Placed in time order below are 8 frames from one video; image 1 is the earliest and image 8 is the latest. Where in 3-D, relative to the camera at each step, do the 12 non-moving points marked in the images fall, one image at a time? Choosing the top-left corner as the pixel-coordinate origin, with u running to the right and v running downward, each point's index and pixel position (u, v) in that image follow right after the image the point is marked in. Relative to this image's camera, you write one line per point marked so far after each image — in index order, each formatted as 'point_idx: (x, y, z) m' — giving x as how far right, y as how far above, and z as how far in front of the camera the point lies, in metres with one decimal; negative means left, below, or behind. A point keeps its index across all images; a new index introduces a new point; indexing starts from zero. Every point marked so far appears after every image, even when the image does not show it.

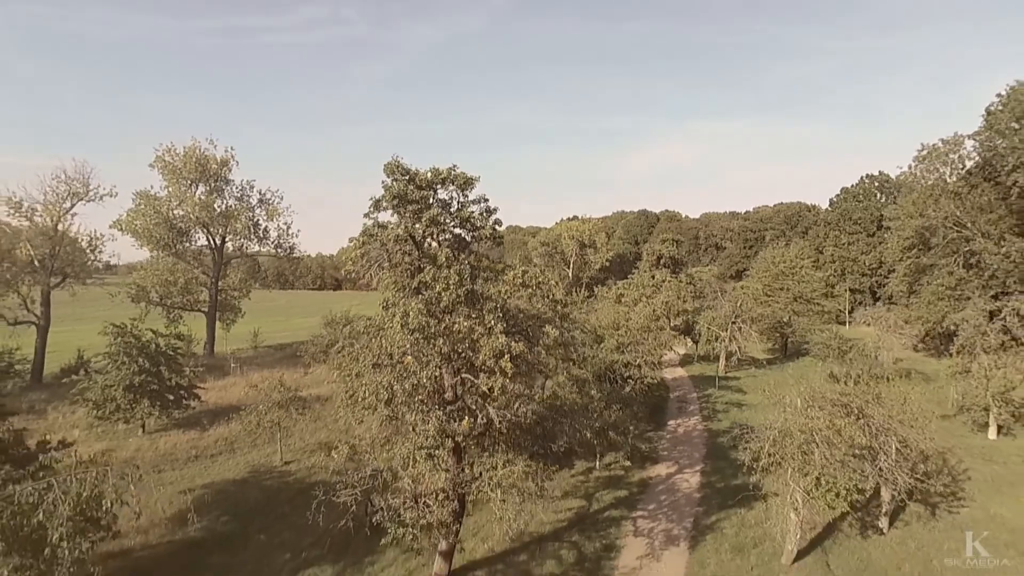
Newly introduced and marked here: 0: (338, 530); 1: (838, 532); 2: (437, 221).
0: (-4.1, -5.8, +17.6) m
1: (+7.5, -5.6, +17.0) m
2: (-1.3, +1.2, +12.7) m
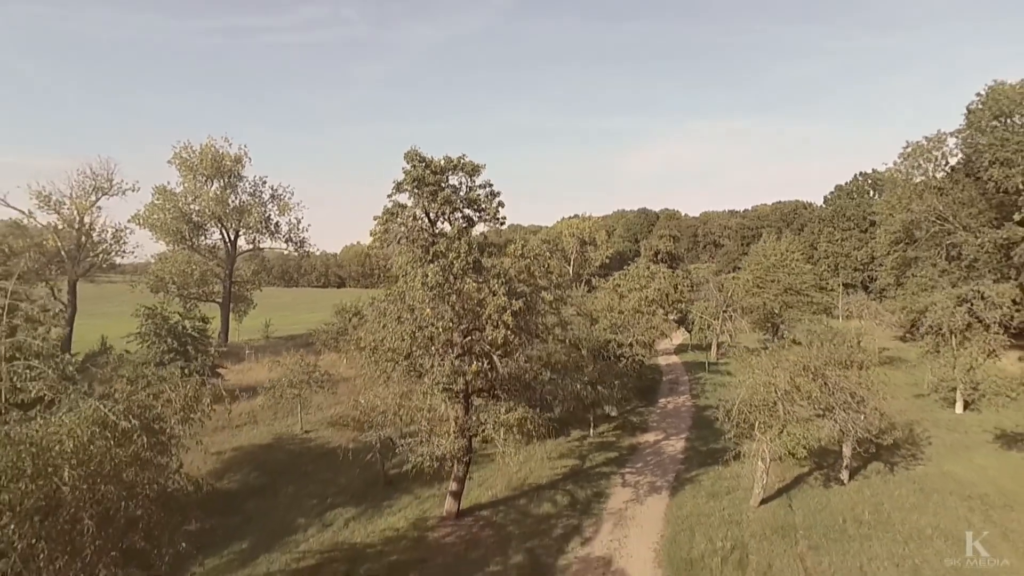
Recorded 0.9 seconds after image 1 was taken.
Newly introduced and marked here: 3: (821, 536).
0: (-4.1, -5.2, +19.7) m
1: (+7.5, -5.0, +19.1) m
2: (-1.3, +1.8, +14.8) m
3: (+6.2, -5.1, +15.3) m
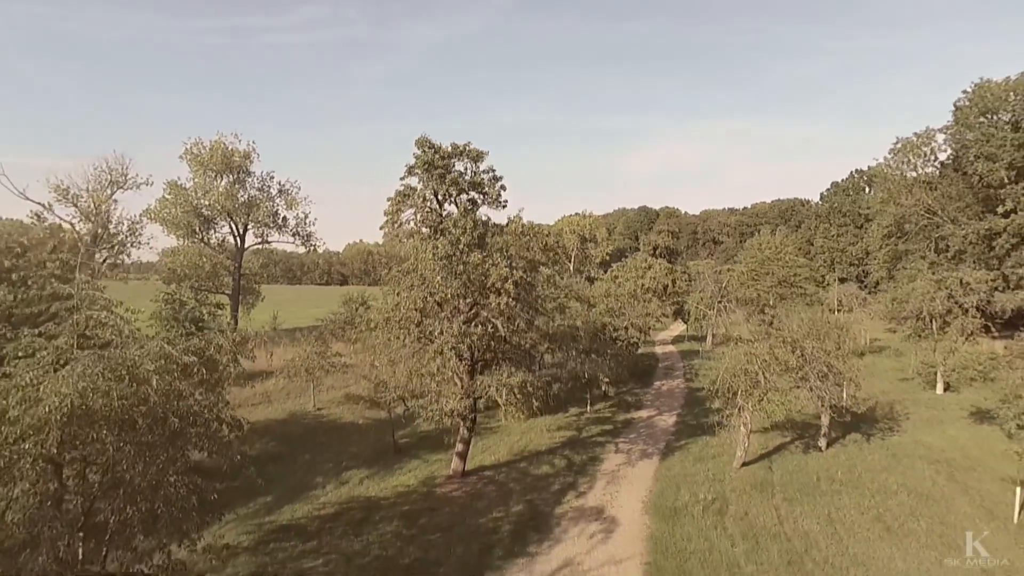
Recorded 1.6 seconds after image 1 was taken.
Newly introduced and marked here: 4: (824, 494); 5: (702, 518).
0: (-4.0, -4.6, +21.1) m
1: (+7.6, -4.5, +20.5) m
2: (-1.2, +2.3, +16.2) m
3: (+6.3, -4.6, +16.8) m
4: (+7.0, -4.6, +16.5) m
5: (+3.8, -4.6, +14.9) m
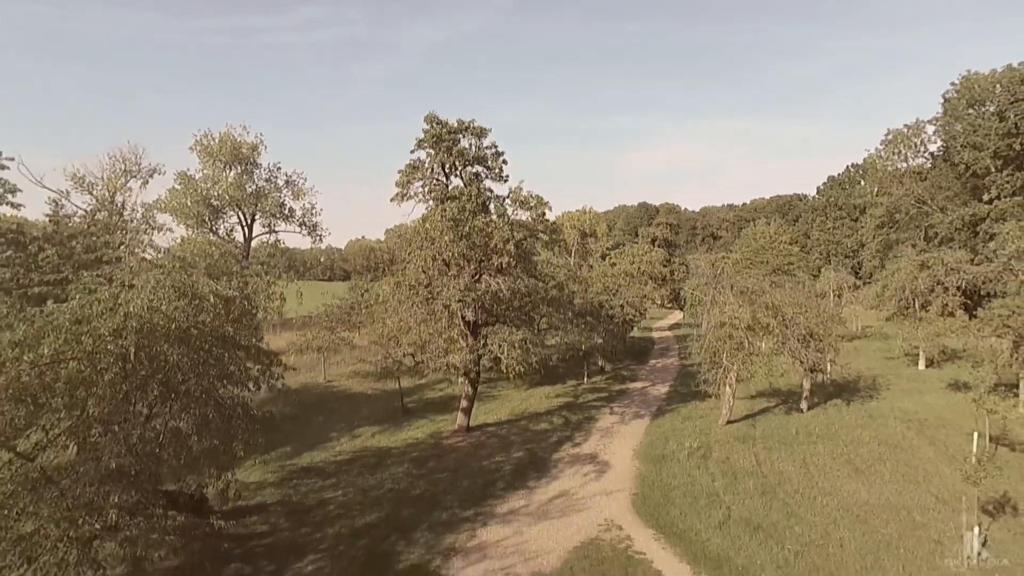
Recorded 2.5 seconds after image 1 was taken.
0: (-4.0, -3.8, +22.5) m
1: (+7.6, -3.6, +21.9) m
2: (-1.2, +3.1, +17.5) m
3: (+6.3, -3.8, +18.1) m
4: (+7.0, -3.8, +17.8) m
5: (+3.9, -3.8, +16.3) m
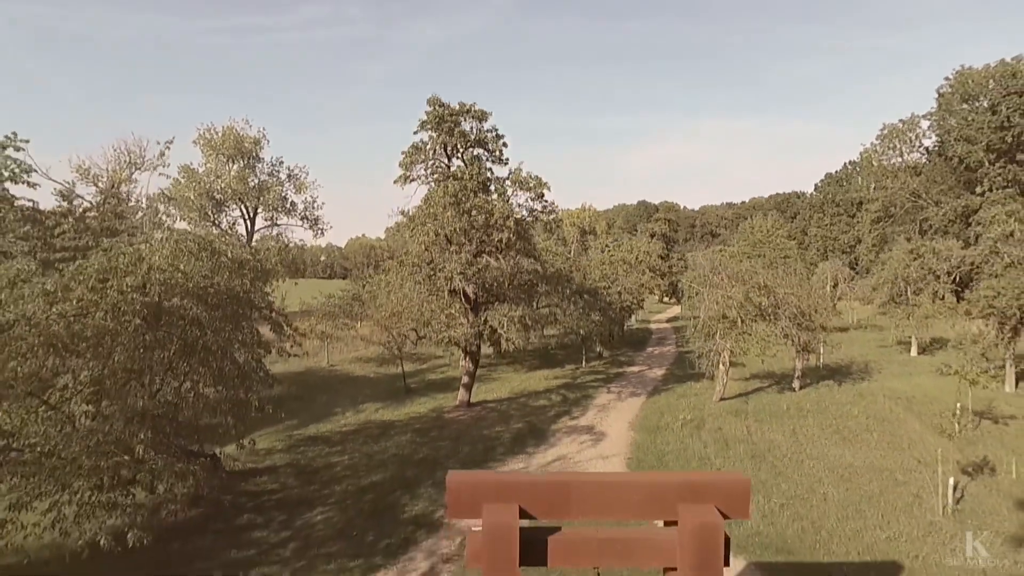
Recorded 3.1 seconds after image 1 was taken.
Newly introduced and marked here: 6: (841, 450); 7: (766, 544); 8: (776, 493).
0: (-4.0, -3.3, +23.1) m
1: (+7.6, -3.1, +22.4) m
2: (-1.2, +3.7, +18.1) m
3: (+6.3, -3.2, +18.7) m
4: (+7.0, -3.2, +18.4) m
5: (+3.9, -3.3, +16.8) m
6: (+6.7, -3.3, +15.1) m
7: (+3.5, -3.5, +10.2) m
8: (+4.4, -3.4, +12.3) m
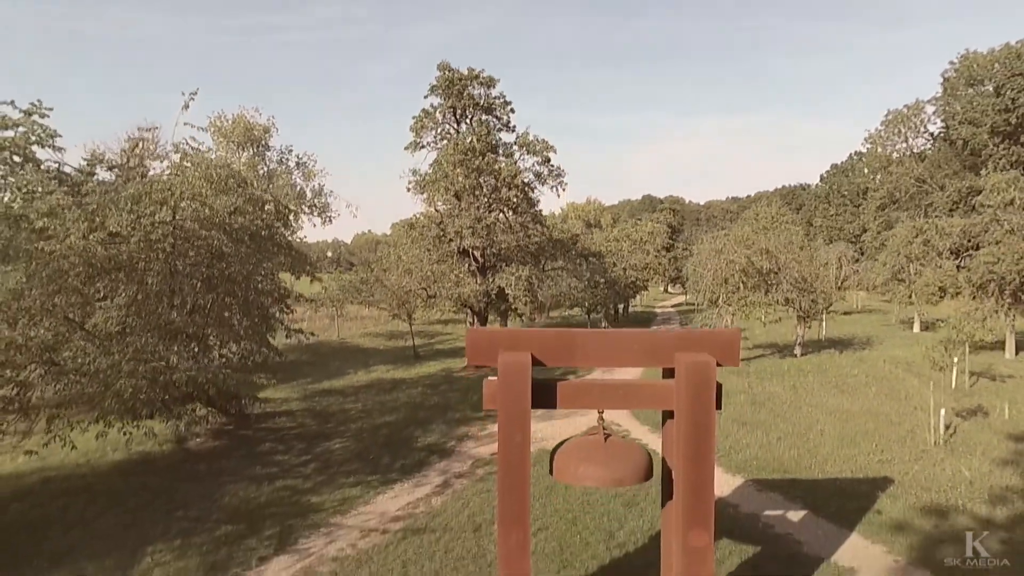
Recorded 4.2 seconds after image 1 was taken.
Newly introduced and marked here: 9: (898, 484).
0: (-3.8, -2.3, +23.6) m
1: (+7.8, -2.1, +22.9) m
2: (-1.0, +4.6, +18.6) m
3: (+6.5, -2.2, +19.2) m
4: (+7.2, -2.3, +18.9) m
5: (+4.0, -2.3, +17.3) m
6: (+6.9, -2.4, +15.5) m
7: (+3.6, -2.6, +10.7) m
8: (+4.5, -2.5, +12.8) m
9: (+5.0, -2.5, +9.5) m
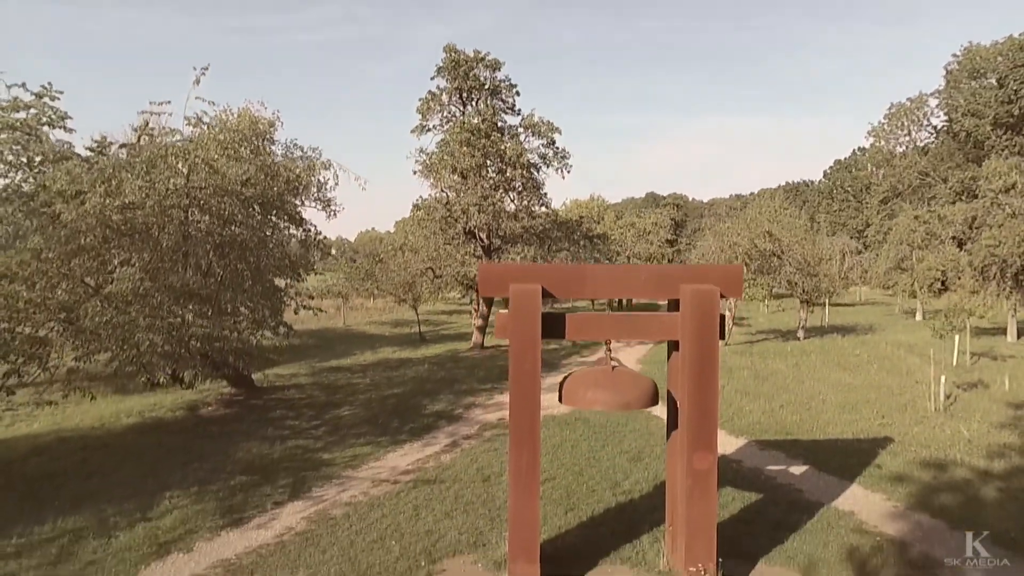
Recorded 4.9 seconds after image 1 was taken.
0: (-3.6, -1.8, +23.8) m
1: (+8.0, -1.6, +23.1) m
2: (-0.9, +5.1, +18.8) m
3: (+6.6, -1.8, +19.3) m
4: (+7.3, -1.8, +19.0) m
5: (+4.2, -1.8, +17.5) m
6: (+7.0, -1.9, +15.7) m
7: (+3.7, -2.1, +10.8) m
8: (+4.6, -2.0, +12.9) m
9: (+5.1, -2.0, +9.7) m
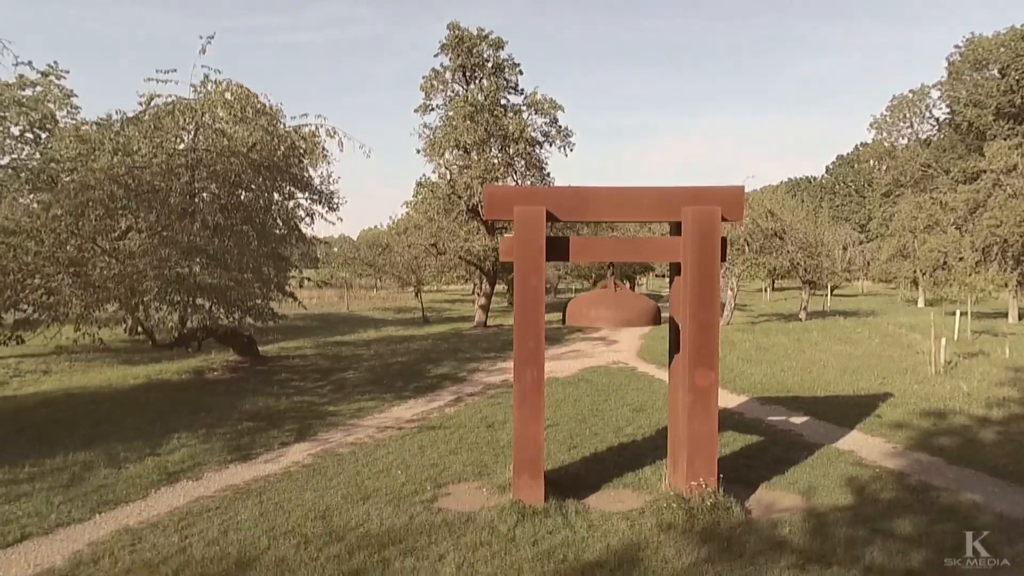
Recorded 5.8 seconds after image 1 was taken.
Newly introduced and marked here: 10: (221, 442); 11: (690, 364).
0: (-3.6, -1.2, +23.9) m
1: (+8.1, -1.1, +23.1) m
2: (-0.8, +5.7, +18.9) m
3: (+6.7, -1.2, +19.4) m
4: (+7.4, -1.2, +19.1) m
5: (+4.2, -1.2, +17.6) m
6: (+7.1, -1.3, +15.8) m
7: (+3.8, -1.5, +10.9) m
8: (+4.7, -1.4, +13.0) m
9: (+5.1, -1.5, +9.8) m
10: (-3.0, -1.6, +7.6) m
11: (+1.3, -0.6, +5.4) m
